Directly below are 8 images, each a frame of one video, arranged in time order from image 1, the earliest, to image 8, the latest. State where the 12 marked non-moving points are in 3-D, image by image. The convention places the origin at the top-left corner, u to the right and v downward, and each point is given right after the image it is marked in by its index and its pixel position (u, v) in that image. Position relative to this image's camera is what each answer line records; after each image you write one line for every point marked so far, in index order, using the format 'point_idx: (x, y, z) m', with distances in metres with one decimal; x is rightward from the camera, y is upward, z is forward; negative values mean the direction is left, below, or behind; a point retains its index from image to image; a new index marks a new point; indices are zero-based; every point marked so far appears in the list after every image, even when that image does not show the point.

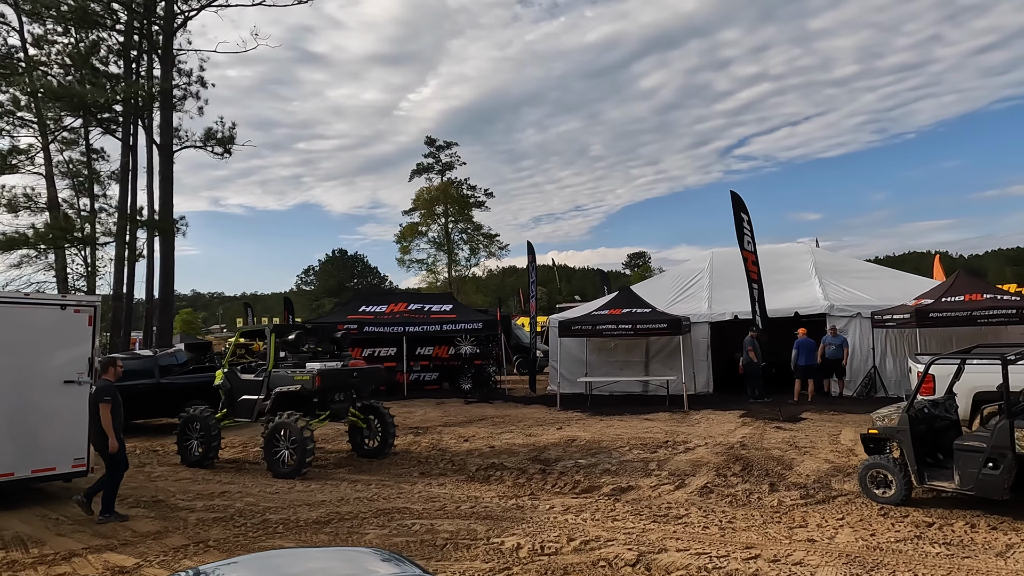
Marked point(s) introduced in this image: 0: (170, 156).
0: (-9.3, +3.6, +18.0) m
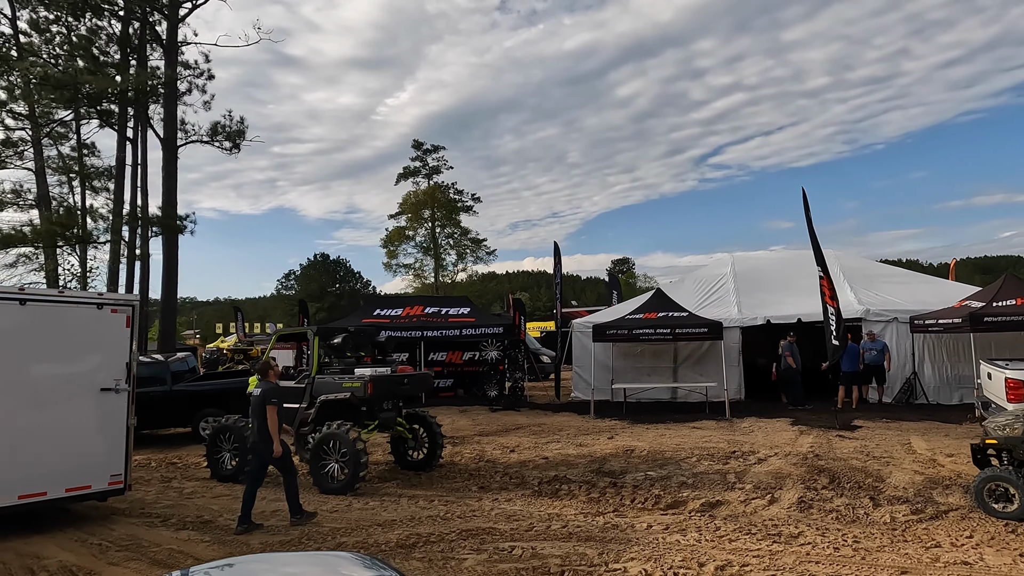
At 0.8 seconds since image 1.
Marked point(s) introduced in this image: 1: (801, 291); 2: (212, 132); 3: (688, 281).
0: (-8.7, +3.5, +17.1) m
1: (+7.4, -0.1, +16.9) m
2: (-7.7, +4.0, +16.9) m
3: (+5.1, +0.2, +18.9) m
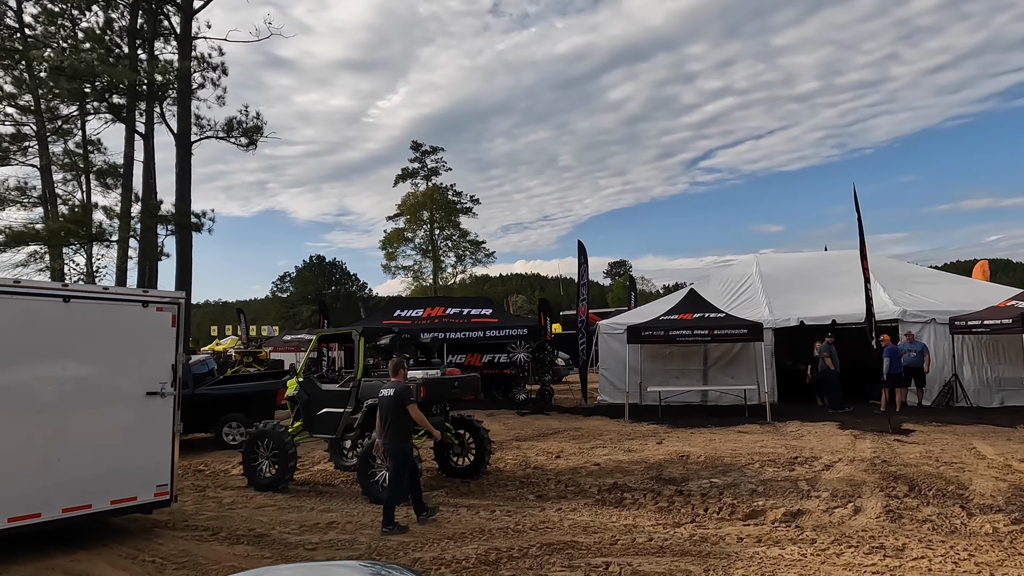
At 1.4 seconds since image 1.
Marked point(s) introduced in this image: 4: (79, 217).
0: (-8.1, +3.5, +16.5) m
1: (+8.0, -0.1, +16.6) m
2: (-7.1, +4.0, +16.4) m
3: (+5.7, +0.2, +18.6) m
4: (-9.4, +1.9, +15.0) m
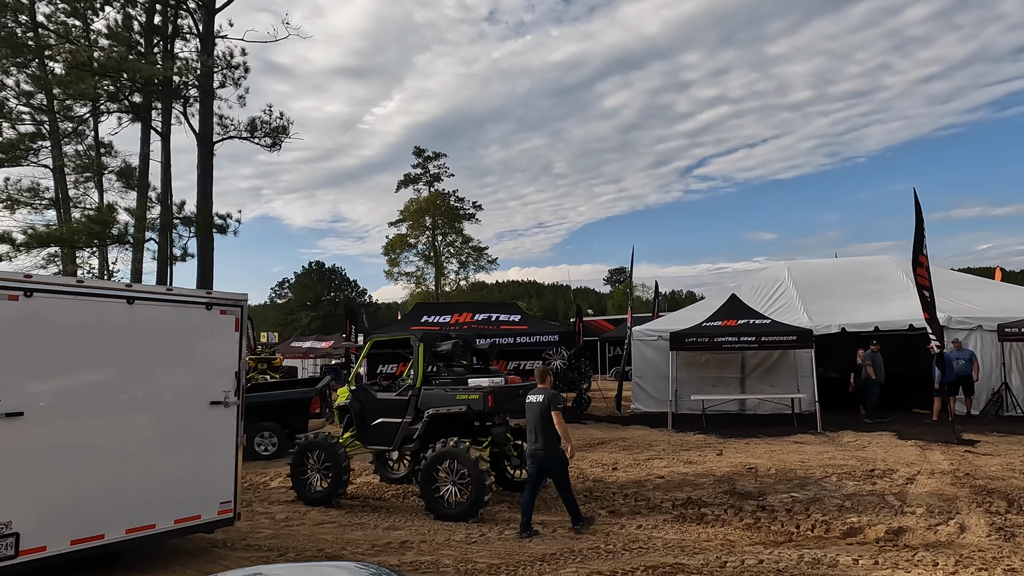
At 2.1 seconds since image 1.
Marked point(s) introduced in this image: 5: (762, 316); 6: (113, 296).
0: (-7.4, +3.4, +16.1) m
1: (+8.8, -0.2, +16.2) m
2: (-6.3, +3.9, +15.9) m
3: (+6.4, 0.0, +18.2) m
4: (-8.6, +1.8, +14.5) m
5: (+5.2, -0.6, +13.6) m
6: (-3.3, -0.1, +5.5) m
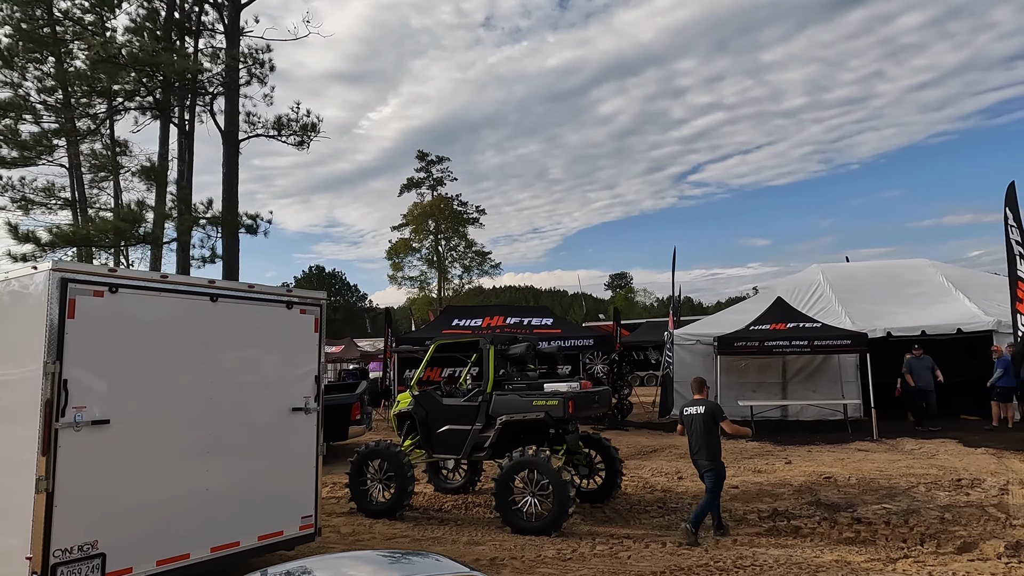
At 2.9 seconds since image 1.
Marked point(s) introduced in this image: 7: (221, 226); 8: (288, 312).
0: (-6.5, +3.4, +15.6) m
1: (+9.6, -0.3, +15.9) m
2: (-5.5, +3.8, +15.5) m
3: (+7.2, 0.0, +17.9) m
4: (-7.8, +1.8, +14.0) m
5: (+6.0, -0.6, +13.2) m
6: (-2.4, 0.0, +5.0) m
7: (-6.4, +1.3, +14.4) m
8: (-1.9, -0.2, +5.7) m
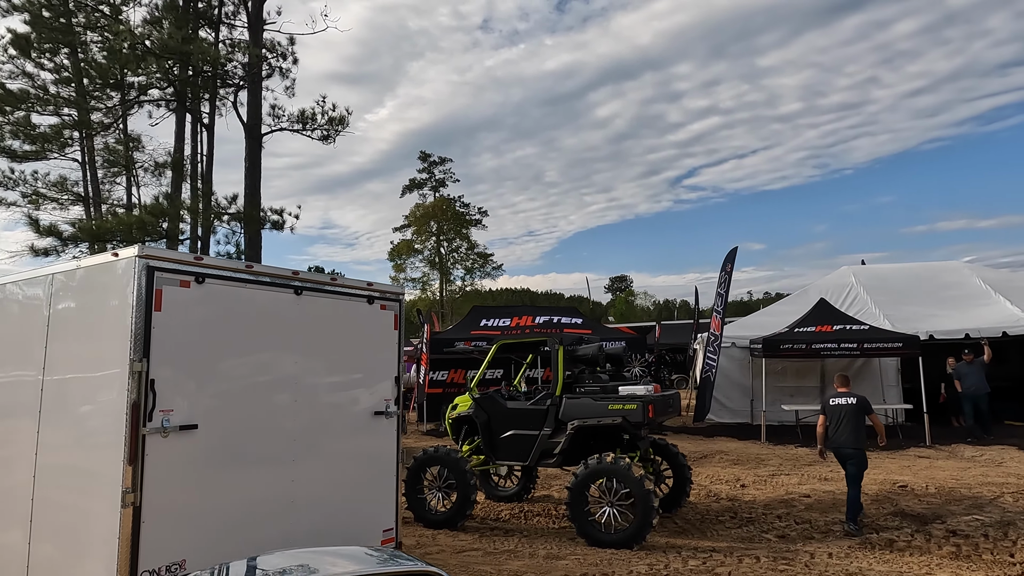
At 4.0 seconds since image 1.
0: (-5.8, +3.4, +15.2) m
1: (+10.3, -0.4, +15.5) m
2: (-4.8, +3.8, +15.0) m
3: (+7.9, -0.1, +17.5) m
4: (-7.1, +1.8, +13.6) m
5: (+6.7, -0.7, +12.9) m
6: (-1.6, 0.0, +4.6) m
7: (-5.6, +1.4, +13.9) m
8: (-1.1, -0.1, +5.2) m
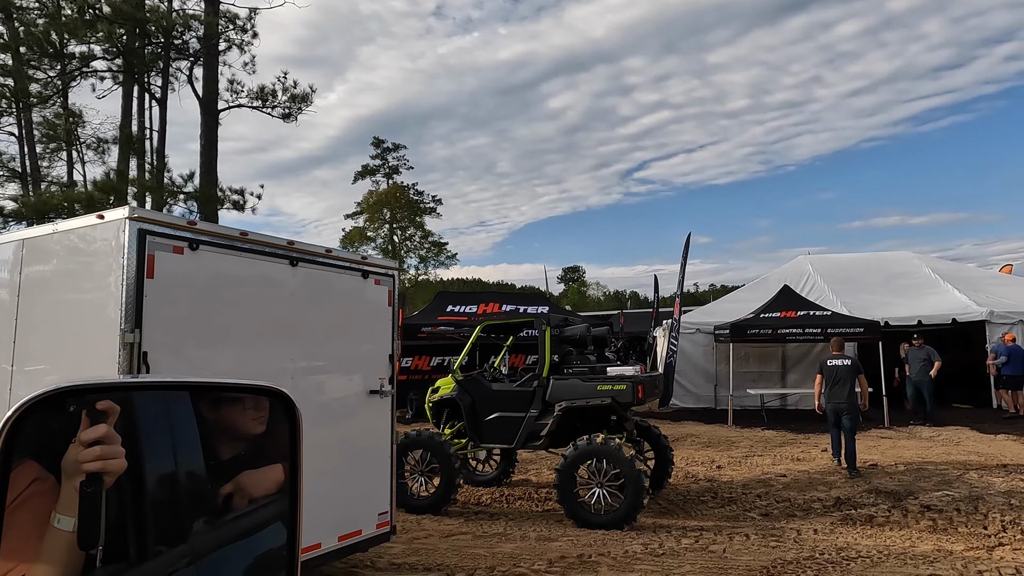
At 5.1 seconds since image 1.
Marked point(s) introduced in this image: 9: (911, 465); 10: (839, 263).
0: (-6.5, +3.8, +14.5) m
1: (+9.5, -0.1, +16.1) m
2: (-5.4, +4.2, +14.5) m
3: (+7.0, +0.2, +17.9) m
4: (-7.6, +2.2, +12.8) m
5: (+6.1, -0.4, +13.2) m
6: (-1.6, +0.2, +4.3) m
7: (-6.2, +1.7, +13.3) m
8: (-1.1, +0.1, +5.0) m
9: (+5.1, -2.3, +8.5) m
10: (+9.0, +0.7, +18.3) m
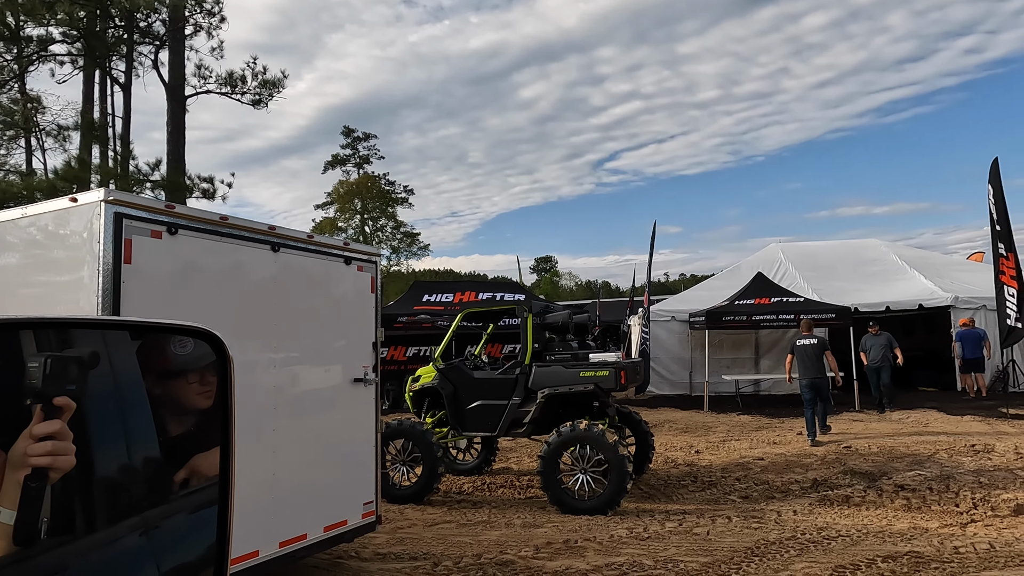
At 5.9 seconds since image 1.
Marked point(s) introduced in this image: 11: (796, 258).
0: (-7.0, +4.0, +14.1) m
1: (+8.9, +0.2, +16.5) m
2: (-6.0, +4.4, +14.1) m
3: (+6.3, +0.6, +18.1) m
4: (-8.1, +2.4, +12.4) m
5: (+5.7, -0.1, +13.4) m
6: (-1.6, +0.3, +4.2) m
7: (-6.7, +1.9, +12.9) m
8: (-1.2, +0.2, +4.9) m
9: (+4.9, -2.1, +8.7) m
10: (+8.4, +1.1, +18.6) m
11: (+7.7, +0.8, +17.8) m
